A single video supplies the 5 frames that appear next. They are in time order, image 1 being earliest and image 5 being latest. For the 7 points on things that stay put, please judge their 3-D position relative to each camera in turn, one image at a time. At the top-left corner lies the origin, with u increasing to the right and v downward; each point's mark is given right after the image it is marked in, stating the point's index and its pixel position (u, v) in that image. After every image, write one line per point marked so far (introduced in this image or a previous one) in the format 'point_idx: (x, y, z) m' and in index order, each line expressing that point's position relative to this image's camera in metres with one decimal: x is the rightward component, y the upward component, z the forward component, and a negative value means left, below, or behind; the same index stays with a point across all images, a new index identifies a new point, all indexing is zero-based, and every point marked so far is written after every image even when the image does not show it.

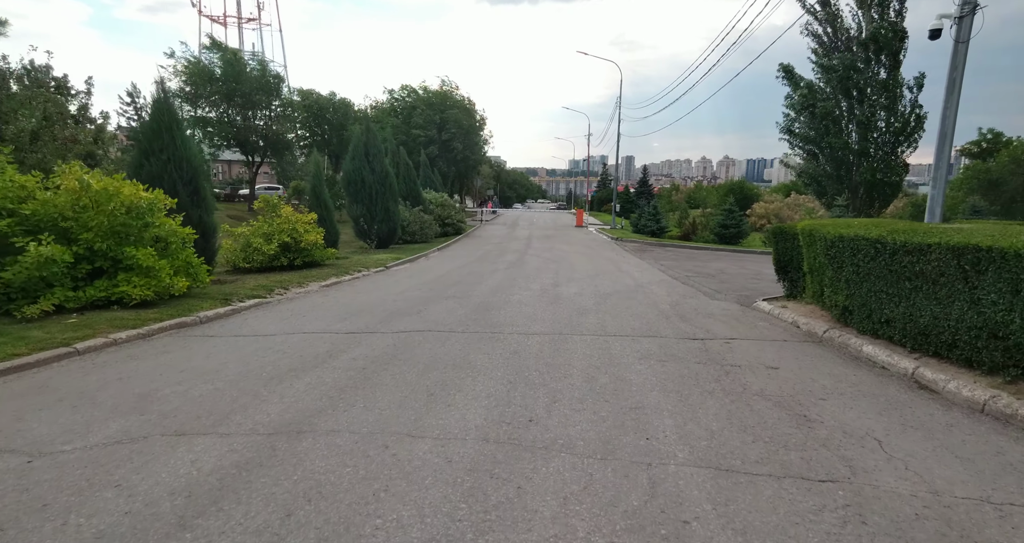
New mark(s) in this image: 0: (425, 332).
0: (-1.1, -0.8, +7.0) m
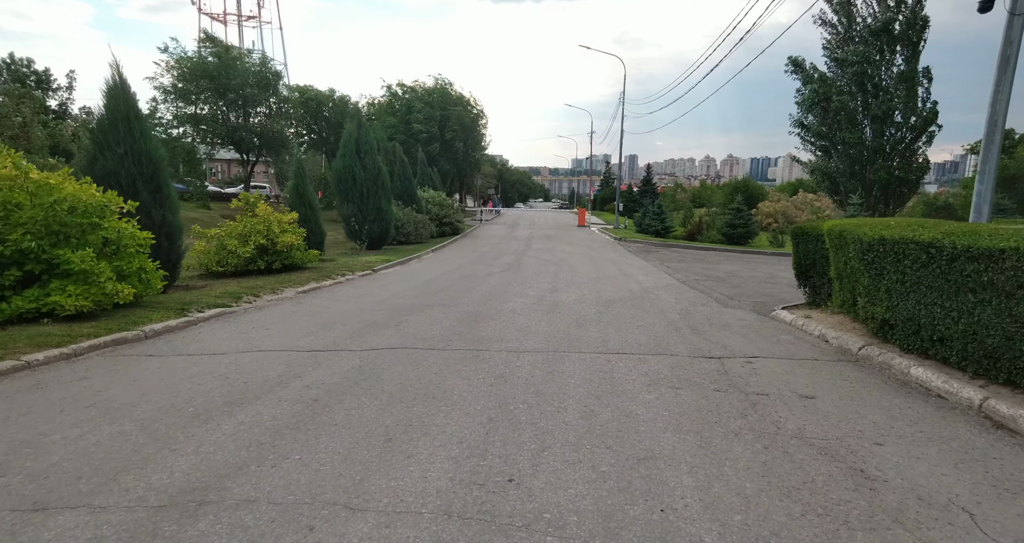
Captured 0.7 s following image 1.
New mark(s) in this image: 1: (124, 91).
0: (-1.2, -0.9, +6.1) m
1: (-6.4, +3.0, +9.1) m
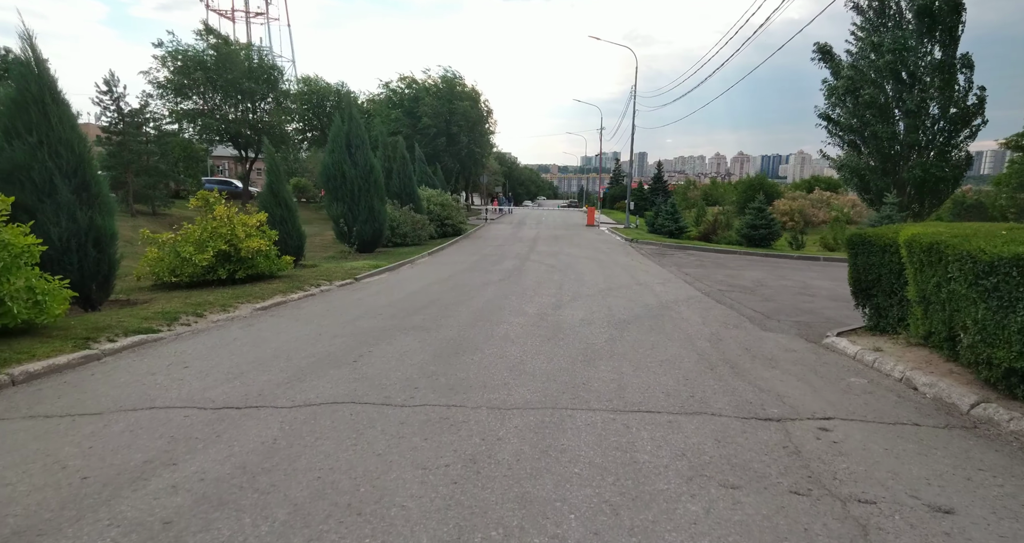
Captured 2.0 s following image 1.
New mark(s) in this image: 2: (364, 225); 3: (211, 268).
0: (-1.4, -1.1, +4.4) m
1: (-6.4, +2.8, +7.5) m
2: (-5.2, +1.6, +19.3) m
3: (-5.6, +0.1, +10.4) m
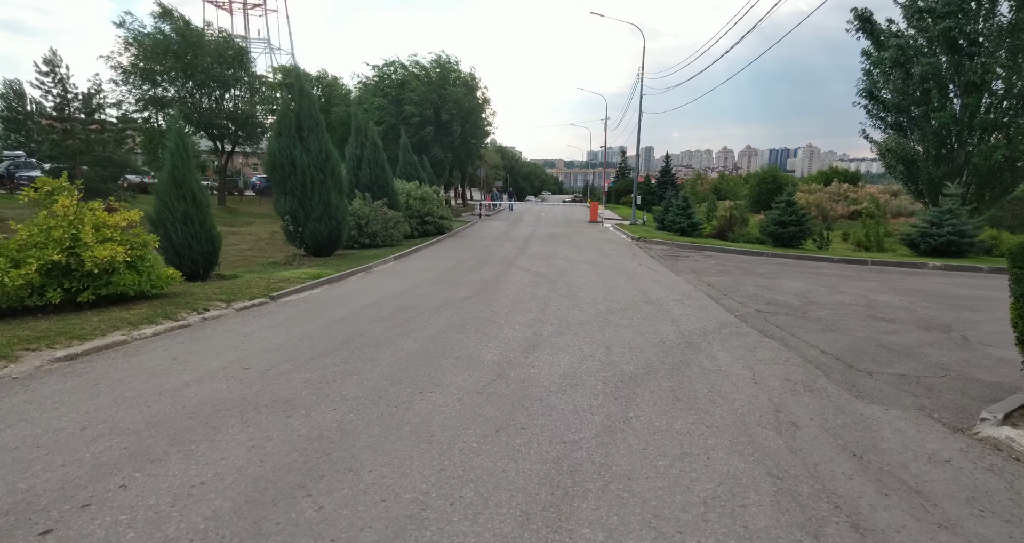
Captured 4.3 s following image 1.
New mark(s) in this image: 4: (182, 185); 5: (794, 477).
0: (-2.0, -1.4, +1.3) m
1: (-7.0, +2.5, +4.4) m
2: (-5.6, +1.4, +16.2) m
3: (-6.2, -0.2, +7.2) m
4: (-6.1, +1.6, +10.2) m
5: (+1.8, -1.3, +3.6) m
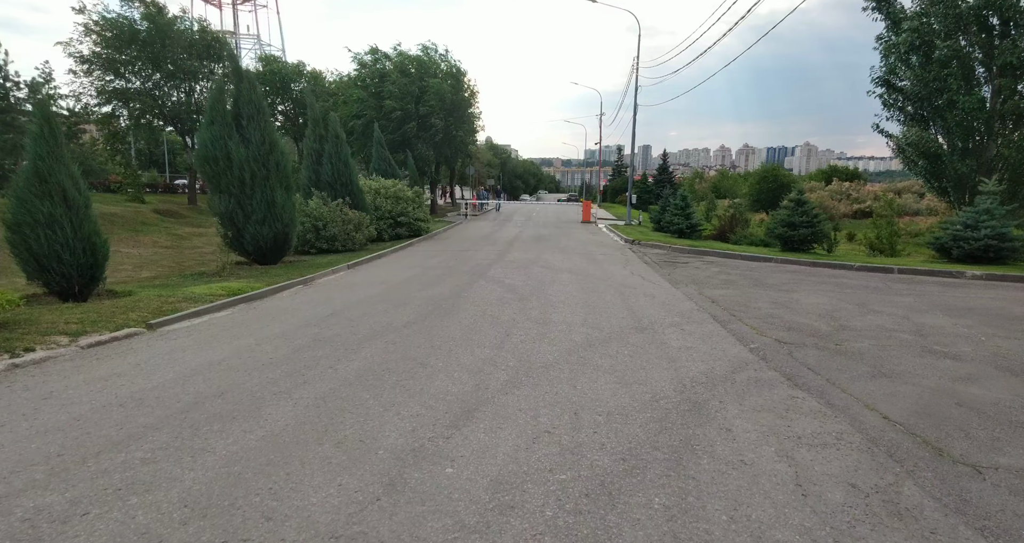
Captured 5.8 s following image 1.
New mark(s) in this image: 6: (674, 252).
0: (-2.6, -1.7, -0.9) m
1: (-7.7, +2.2, +2.2) m
2: (-6.3, +1.2, +14.0) m
3: (-6.8, -0.5, +5.0) m
4: (-6.8, +1.3, +8.0) m
5: (+1.2, -1.6, +1.4) m
6: (+5.4, +0.7, +18.8) m
